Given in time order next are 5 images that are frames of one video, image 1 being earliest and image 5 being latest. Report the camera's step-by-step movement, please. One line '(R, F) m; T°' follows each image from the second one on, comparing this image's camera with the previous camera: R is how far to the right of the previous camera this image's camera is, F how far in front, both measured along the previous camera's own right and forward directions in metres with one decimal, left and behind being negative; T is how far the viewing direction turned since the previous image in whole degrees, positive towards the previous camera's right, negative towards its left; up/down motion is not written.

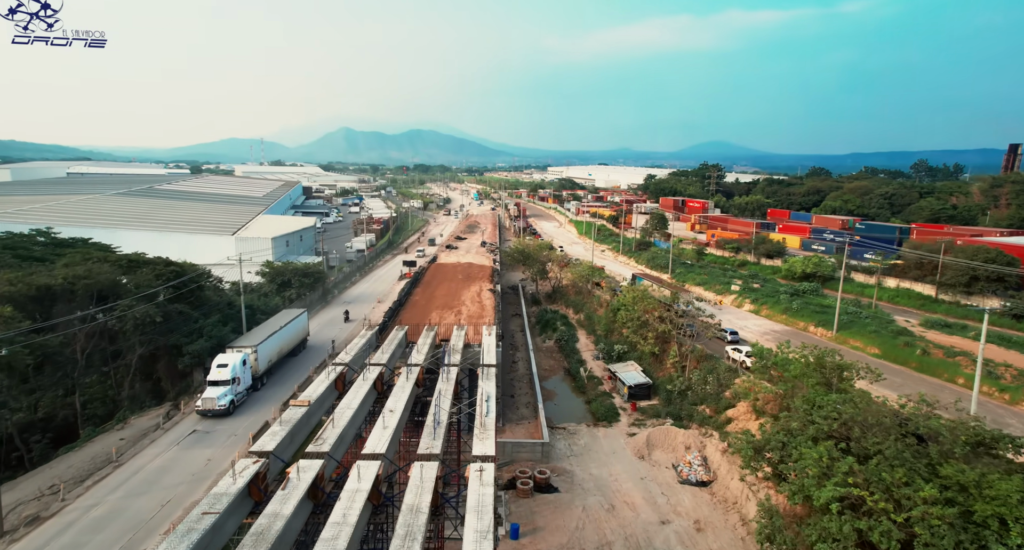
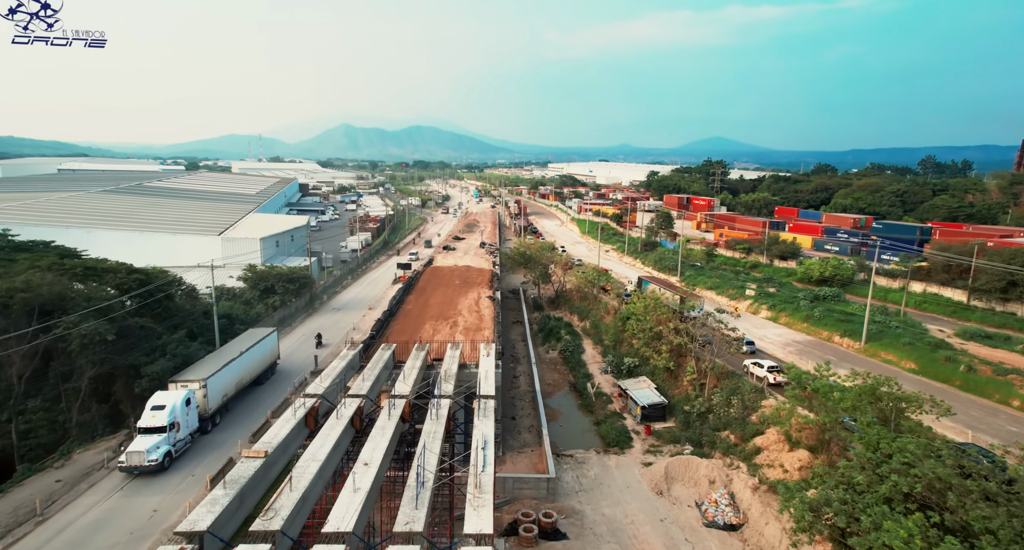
(0.0, +1.9) m; 0°
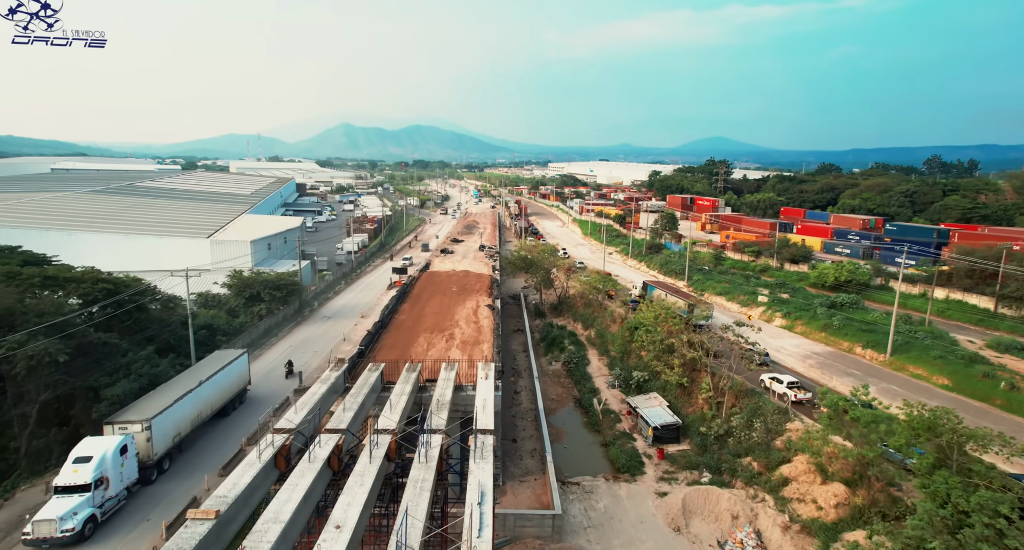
(0.0, +1.4) m; 0°
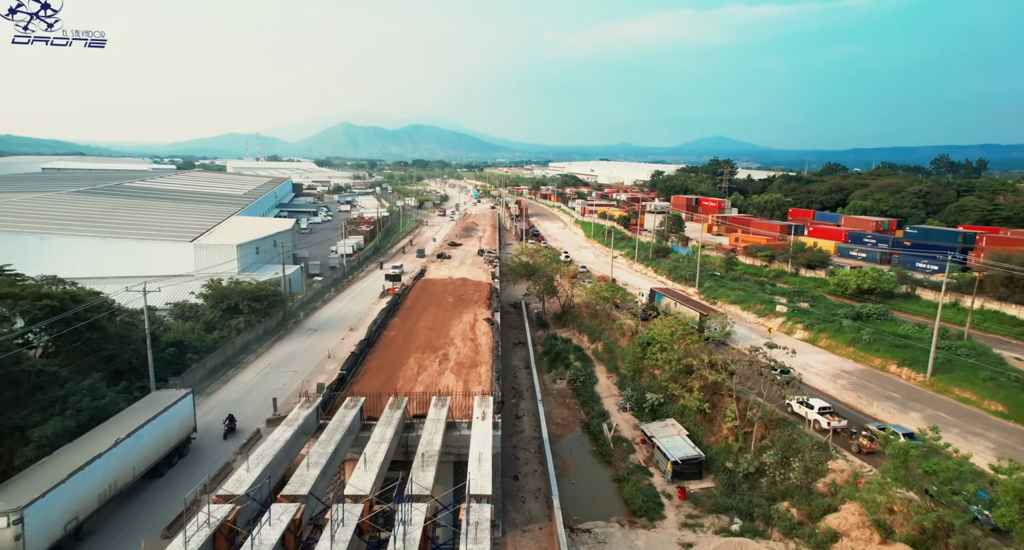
(0.0, +1.9) m; 0°
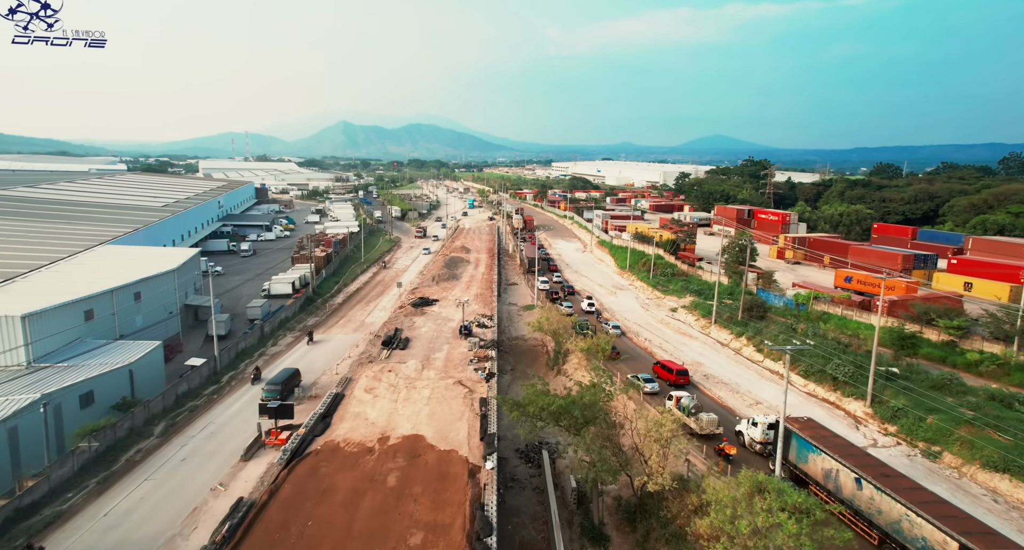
(-0.3, +15.6) m; 0°
